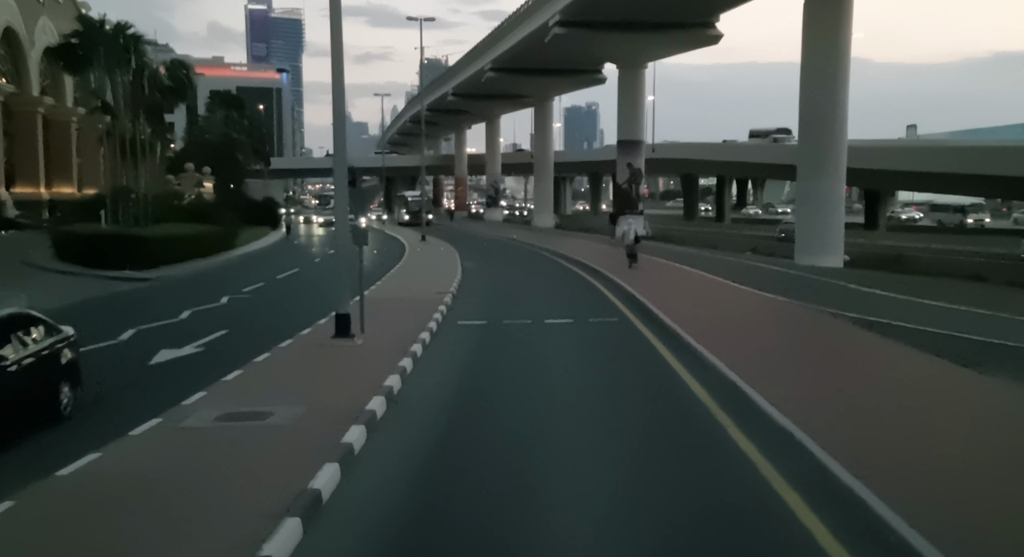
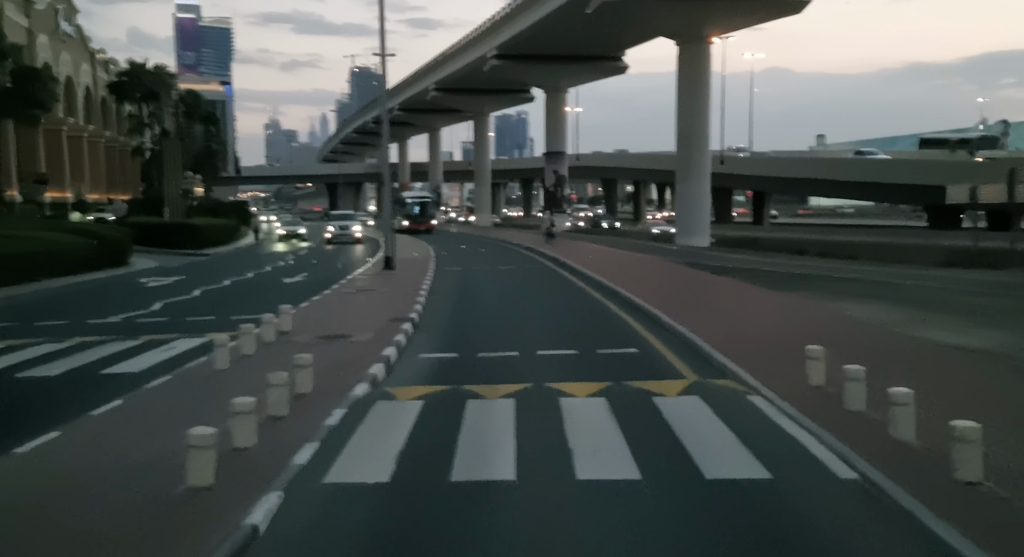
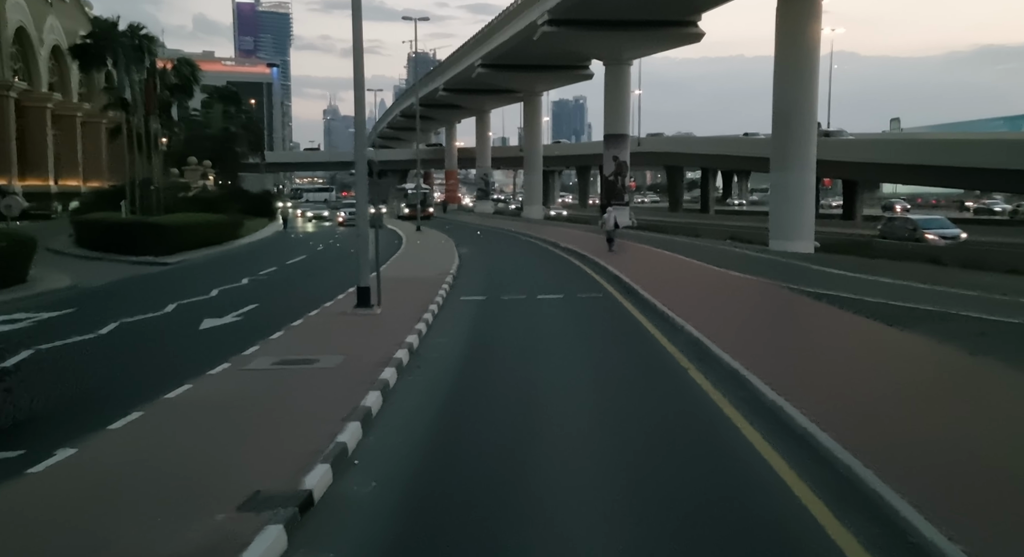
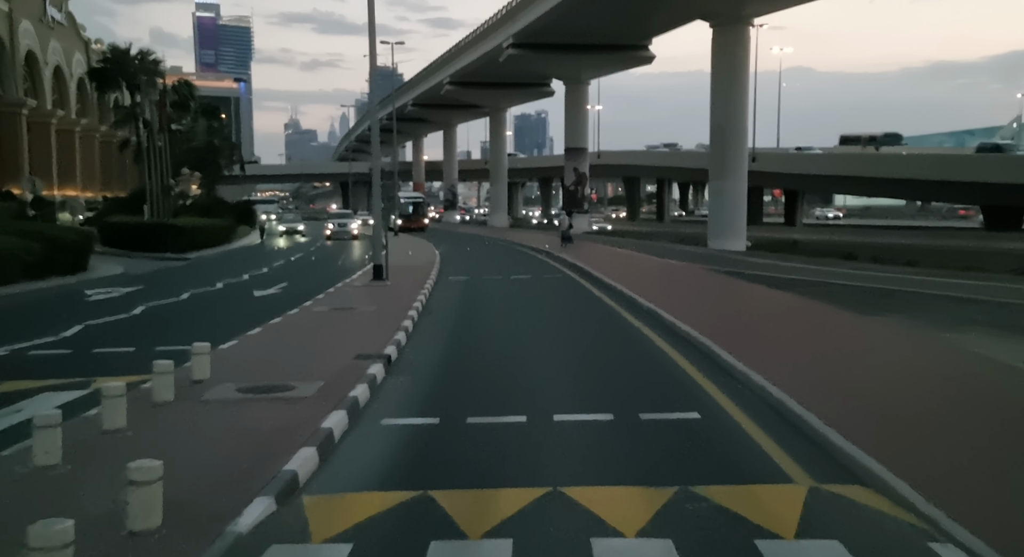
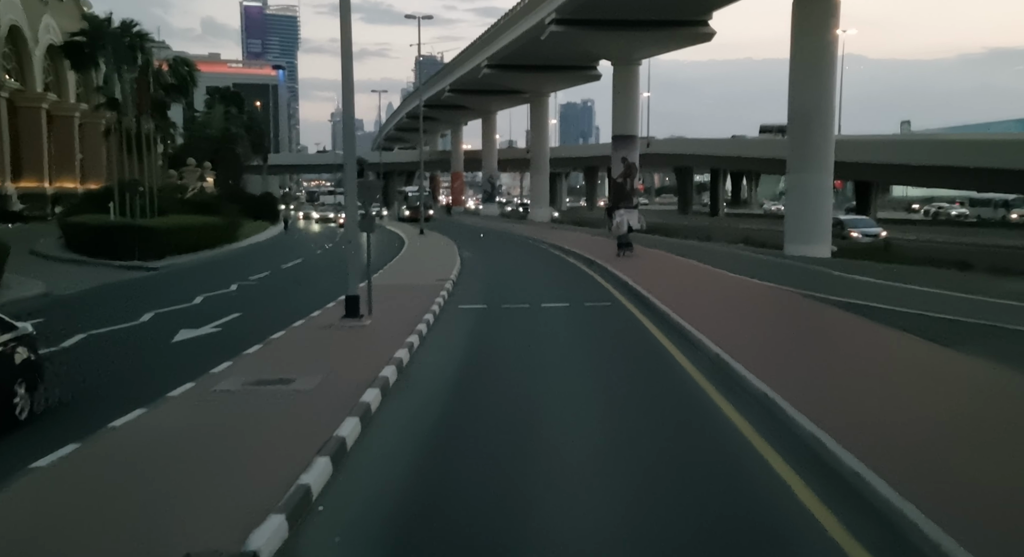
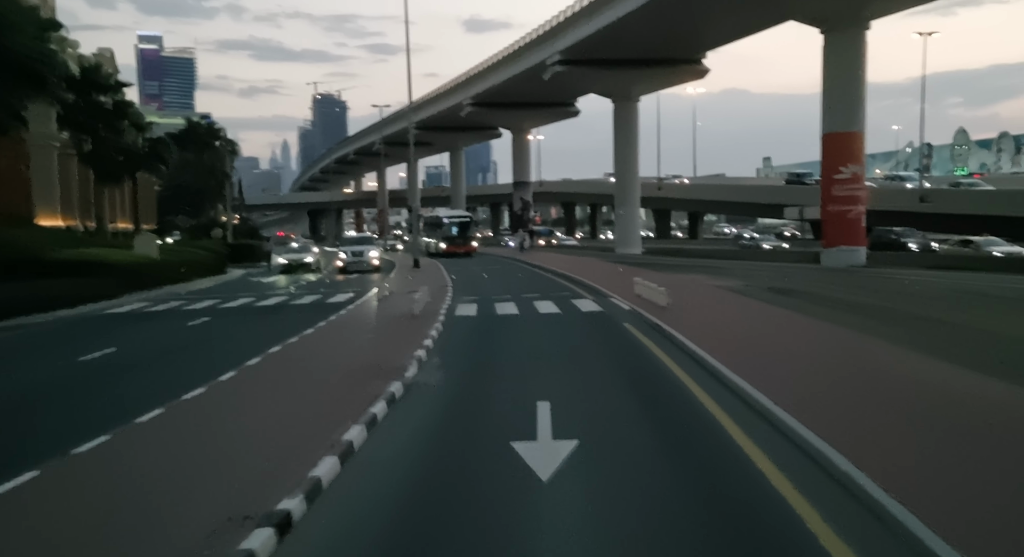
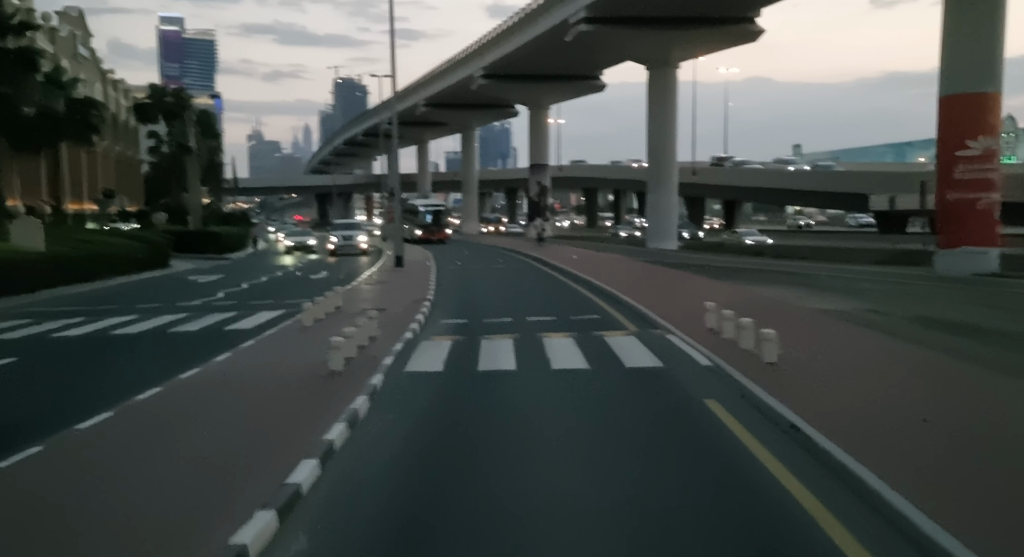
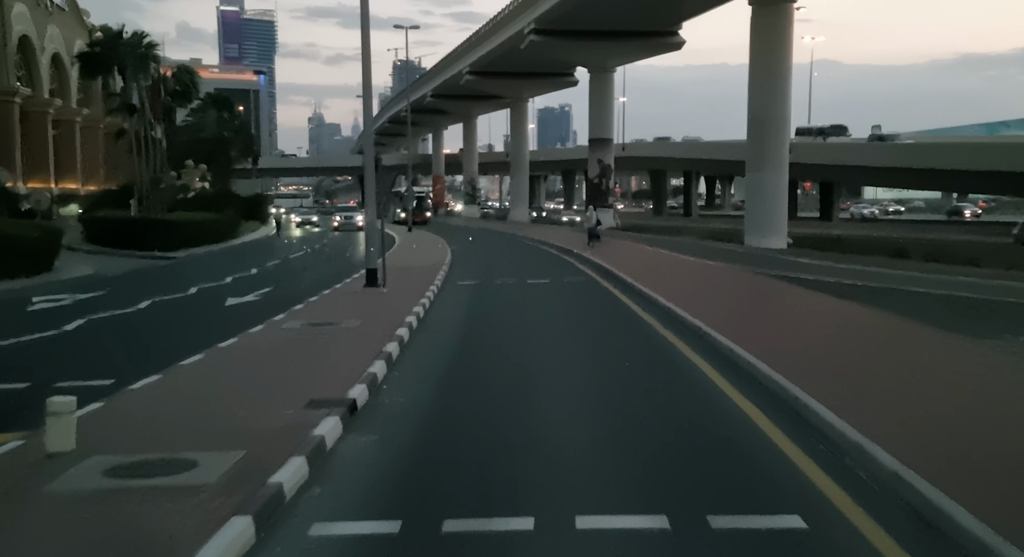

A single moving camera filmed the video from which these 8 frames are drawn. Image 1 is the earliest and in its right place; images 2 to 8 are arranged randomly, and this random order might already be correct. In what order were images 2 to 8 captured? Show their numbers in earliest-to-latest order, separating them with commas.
5, 3, 8, 4, 2, 7, 6
